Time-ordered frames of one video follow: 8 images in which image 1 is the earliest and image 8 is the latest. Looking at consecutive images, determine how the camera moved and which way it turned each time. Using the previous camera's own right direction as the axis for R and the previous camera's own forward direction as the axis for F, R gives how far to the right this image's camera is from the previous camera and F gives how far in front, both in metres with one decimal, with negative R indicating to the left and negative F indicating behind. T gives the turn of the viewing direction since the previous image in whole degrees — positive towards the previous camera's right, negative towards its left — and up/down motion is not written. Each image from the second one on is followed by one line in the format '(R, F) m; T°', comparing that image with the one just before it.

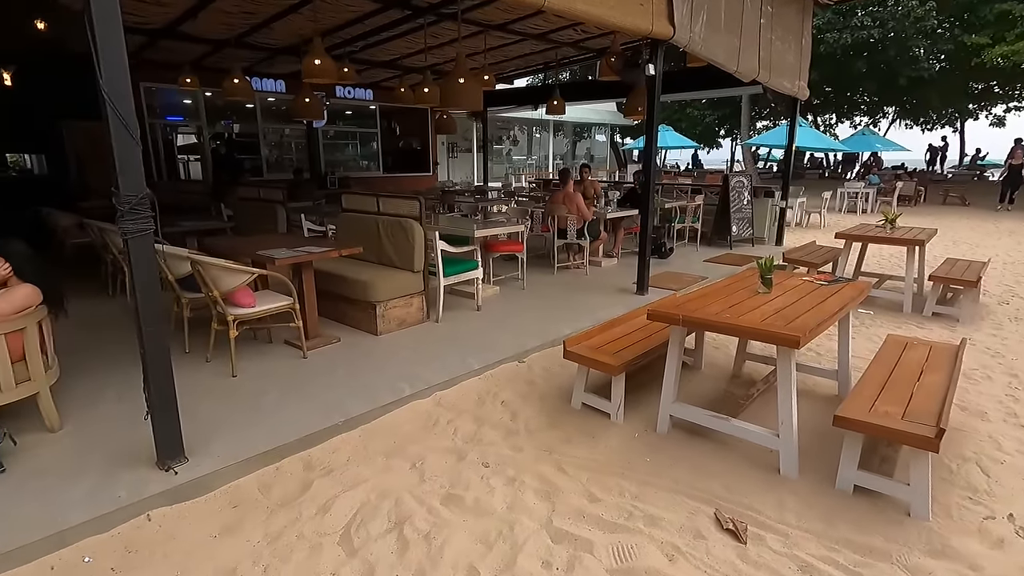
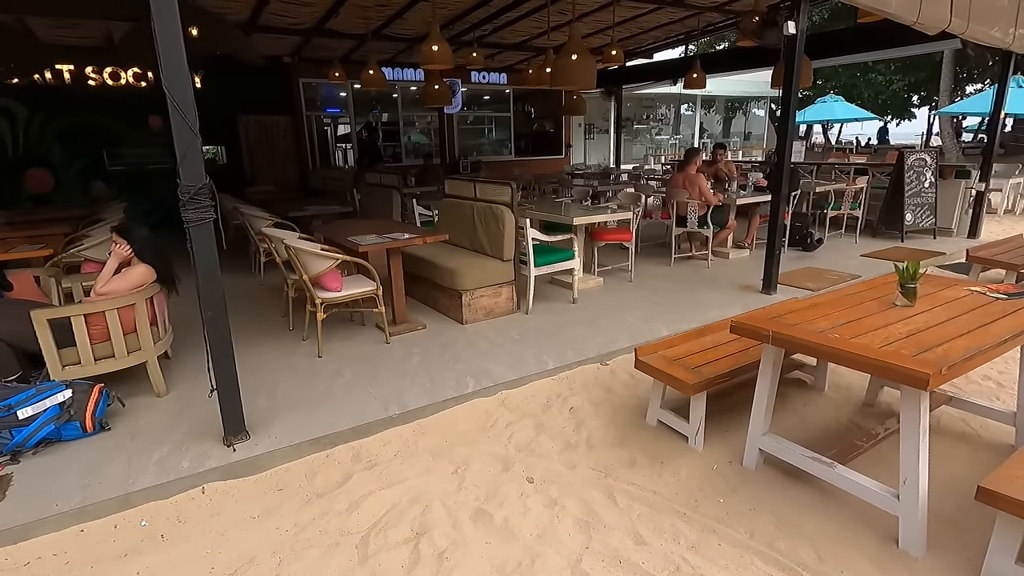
(+0.4, +0.3) m; -15°
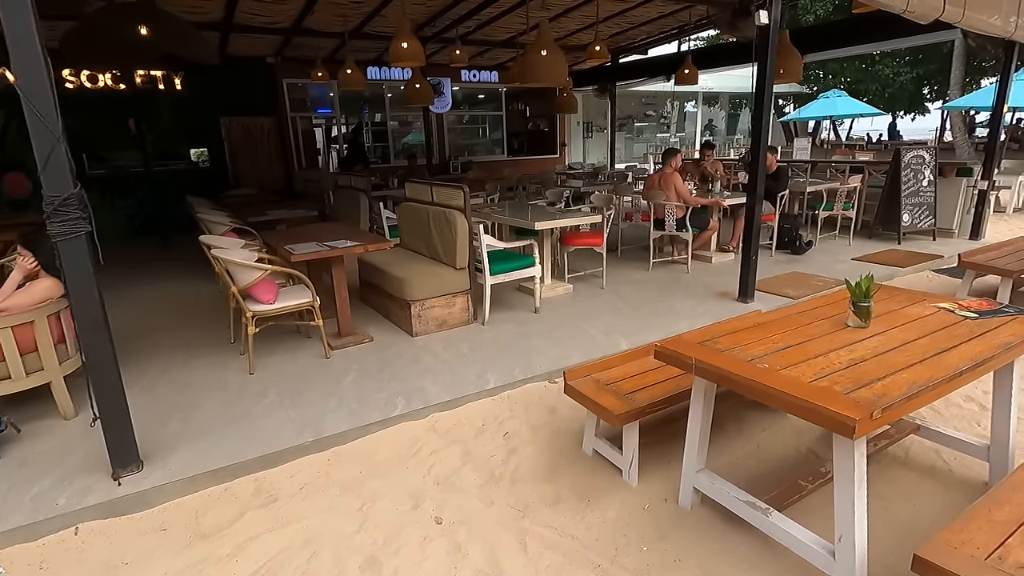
(+0.4, +0.3) m; -1°
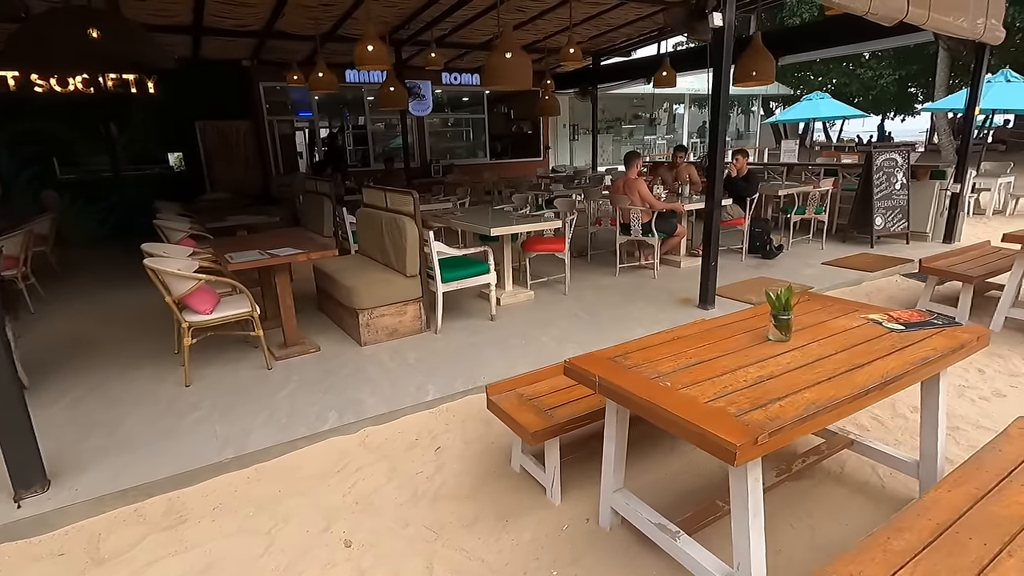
(+0.3, +0.1) m; 0°
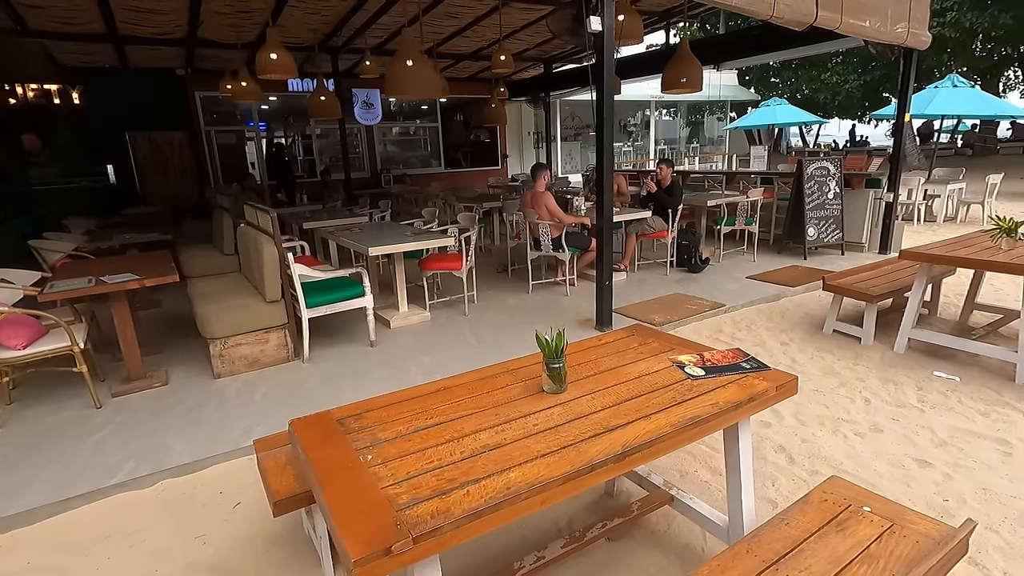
(+0.8, +0.3) m; +1°
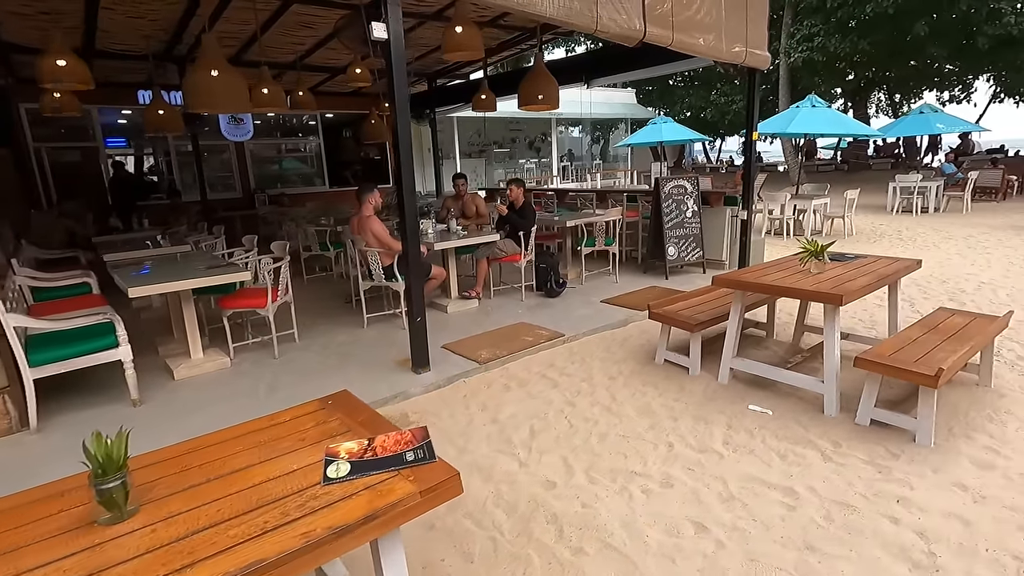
(+0.9, +0.4) m; +7°
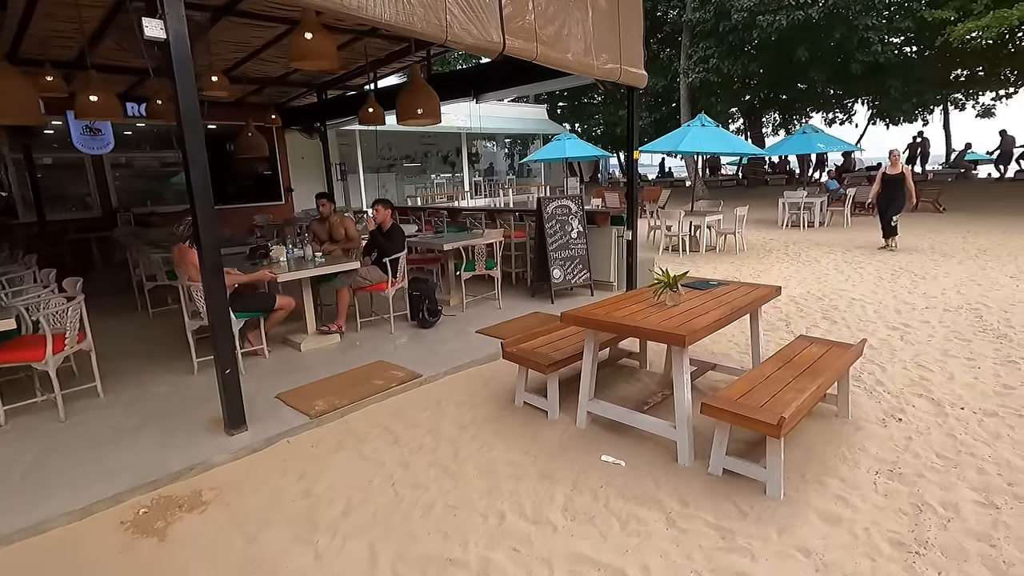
(+0.6, +0.4) m; +7°
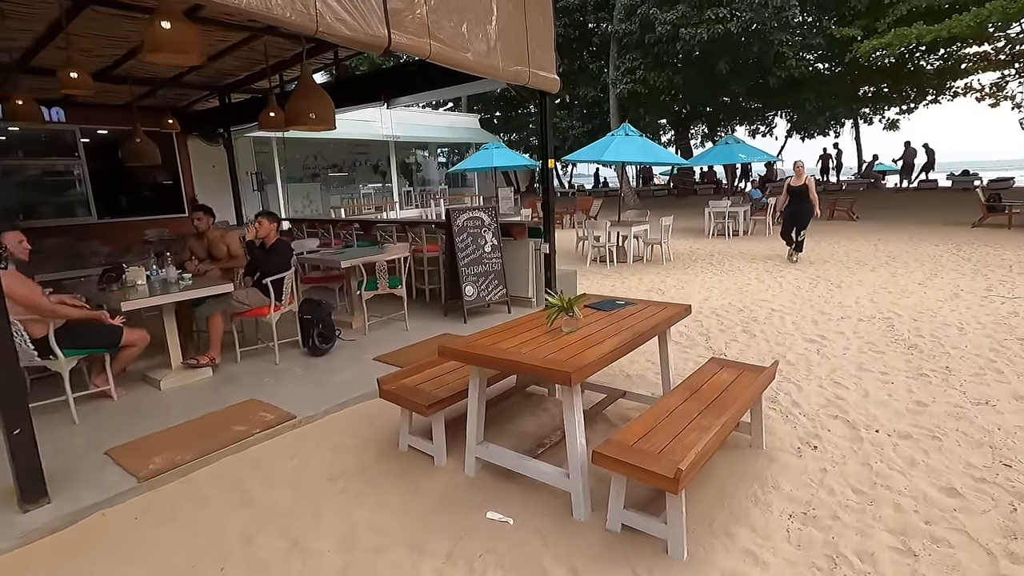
(+0.4, +0.4) m; +6°
